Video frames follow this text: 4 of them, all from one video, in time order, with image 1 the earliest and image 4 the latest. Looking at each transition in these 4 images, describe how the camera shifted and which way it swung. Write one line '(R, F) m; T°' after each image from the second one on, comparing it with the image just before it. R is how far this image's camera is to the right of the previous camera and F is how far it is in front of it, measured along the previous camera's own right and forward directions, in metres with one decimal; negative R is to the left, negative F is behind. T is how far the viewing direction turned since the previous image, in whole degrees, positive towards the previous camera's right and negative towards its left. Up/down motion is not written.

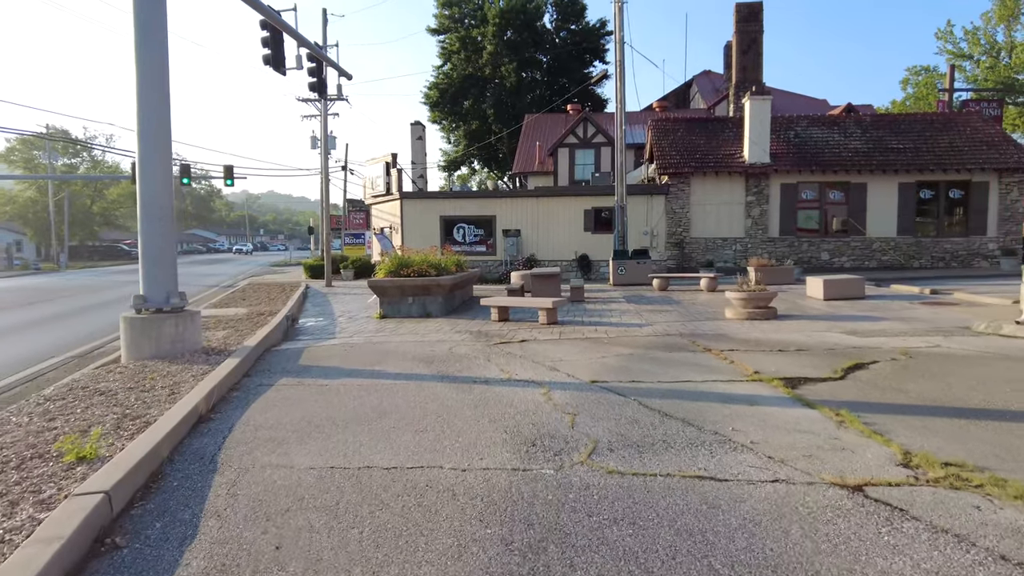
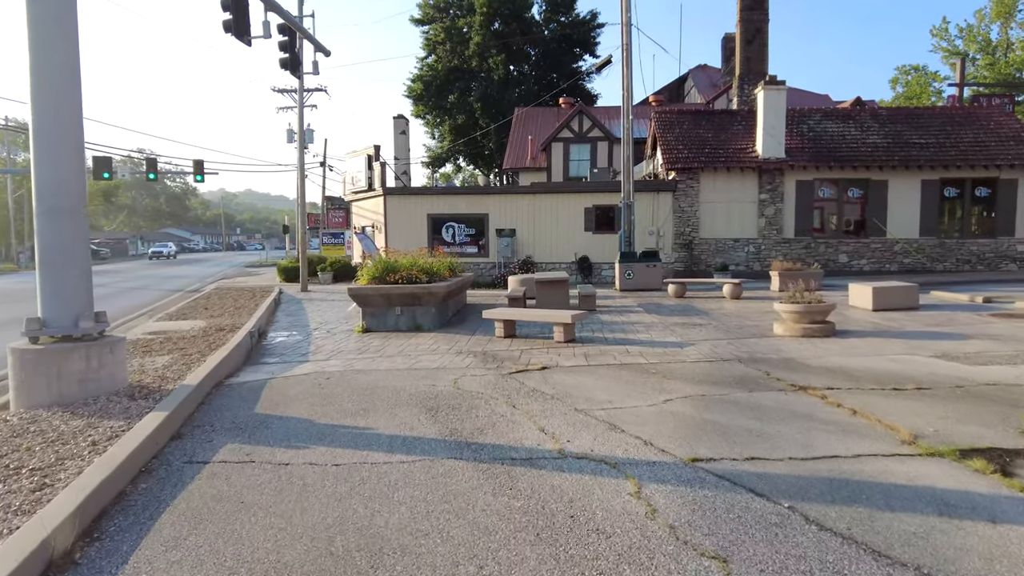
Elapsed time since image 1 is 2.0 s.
(-0.4, +1.9) m; +2°
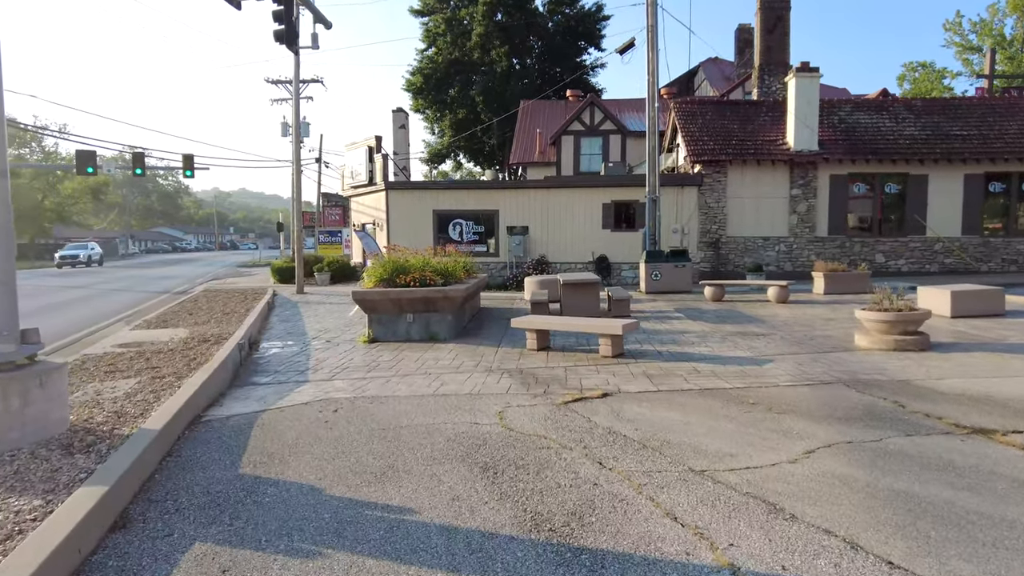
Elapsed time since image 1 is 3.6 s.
(-0.5, +1.5) m; 0°
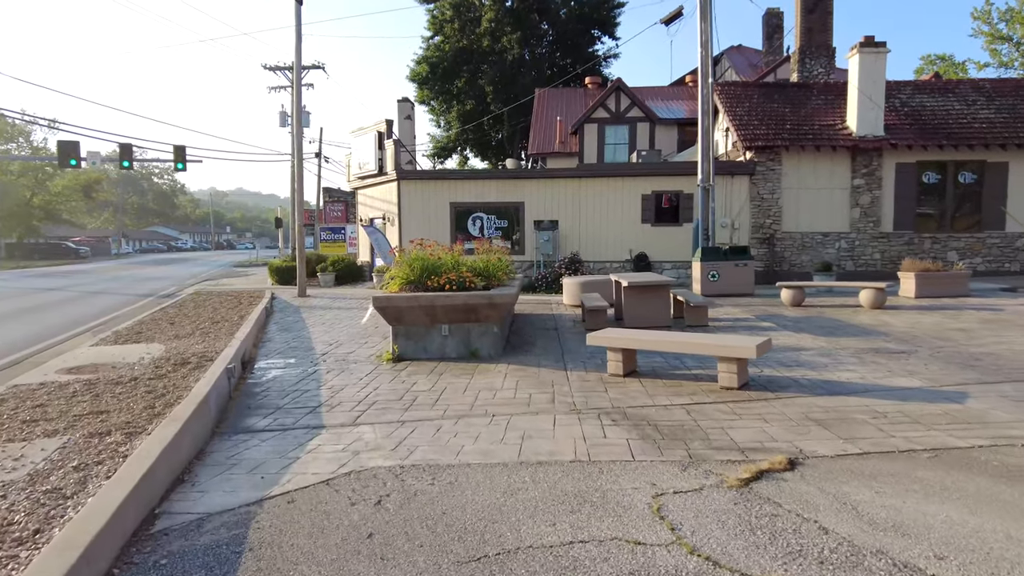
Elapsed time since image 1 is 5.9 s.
(-0.8, +2.2) m; 0°
